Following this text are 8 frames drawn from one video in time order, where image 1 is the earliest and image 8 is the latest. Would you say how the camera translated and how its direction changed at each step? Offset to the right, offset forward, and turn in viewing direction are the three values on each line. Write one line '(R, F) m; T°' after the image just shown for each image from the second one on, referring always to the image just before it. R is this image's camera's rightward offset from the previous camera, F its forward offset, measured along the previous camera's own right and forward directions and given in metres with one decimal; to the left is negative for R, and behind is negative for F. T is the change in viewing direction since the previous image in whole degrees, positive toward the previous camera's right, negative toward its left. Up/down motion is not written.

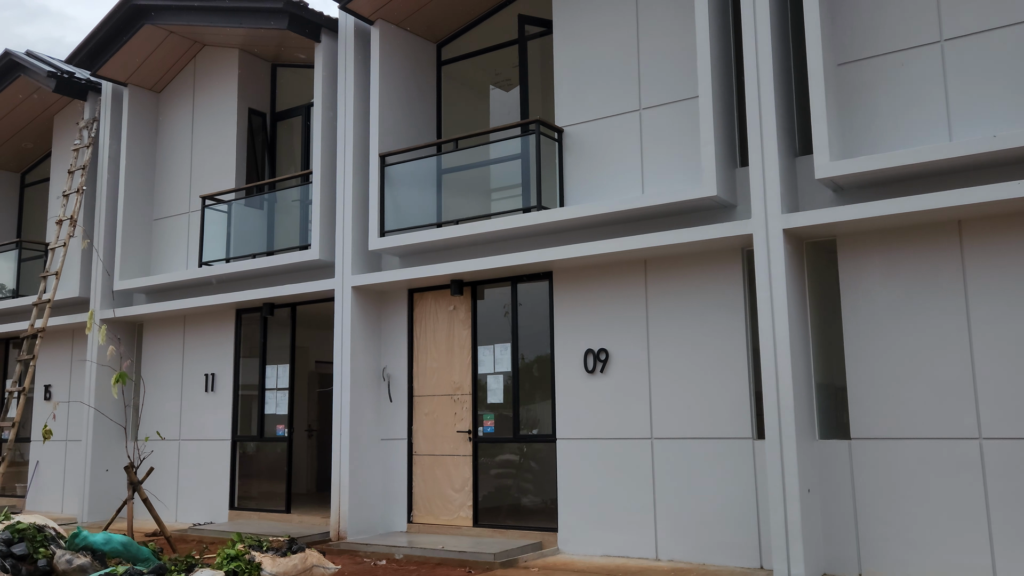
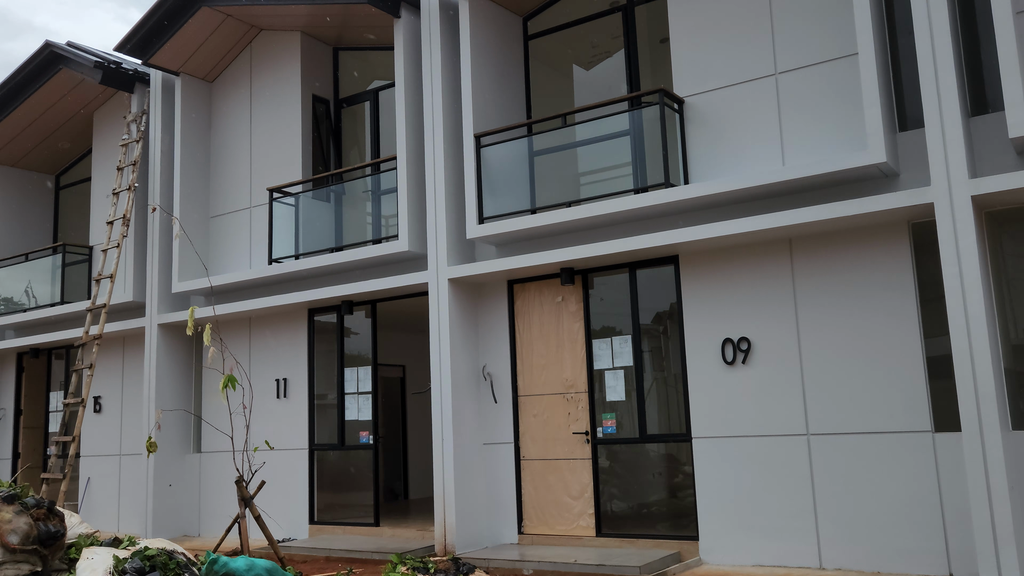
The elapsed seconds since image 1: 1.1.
(-1.1, +0.7) m; 0°
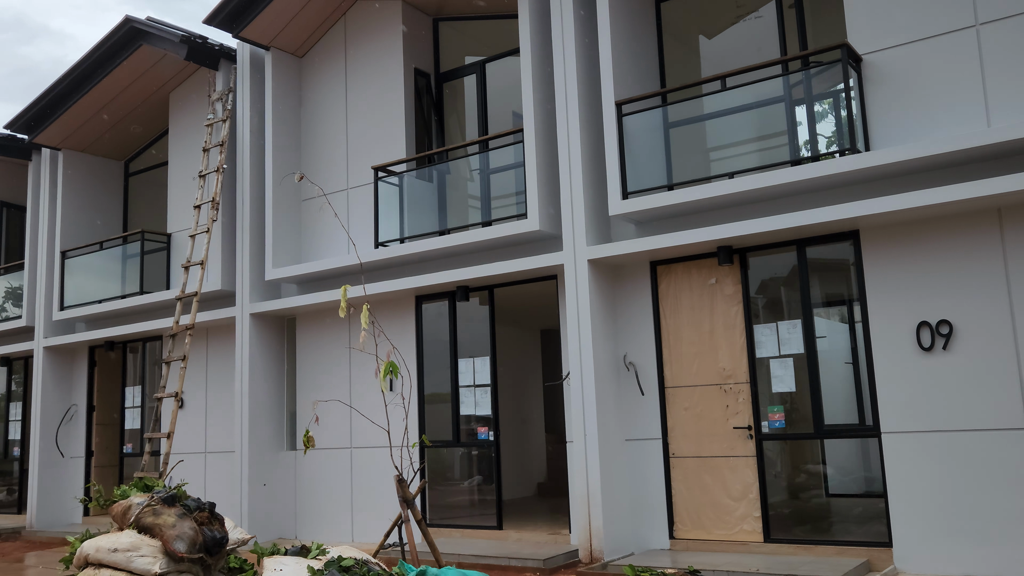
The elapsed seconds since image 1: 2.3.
(-1.1, +0.7) m; -1°
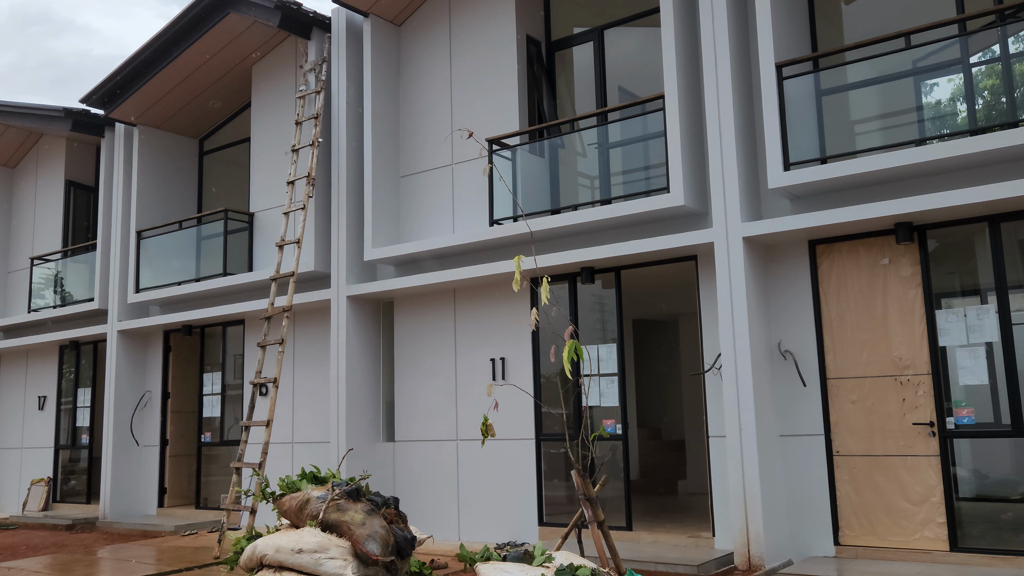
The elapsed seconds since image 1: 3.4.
(-1.0, +0.6) m; -1°
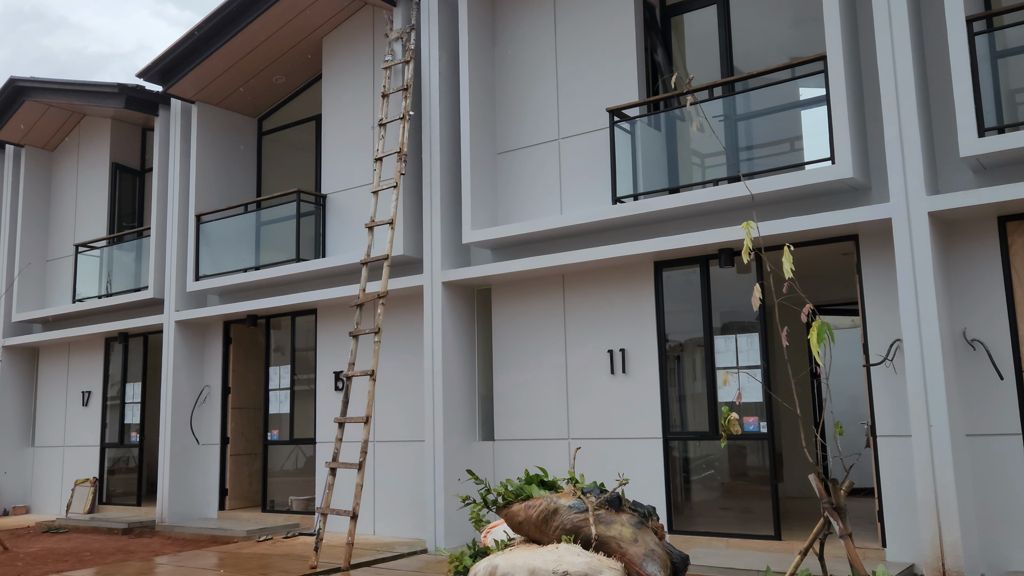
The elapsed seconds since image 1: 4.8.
(-1.1, +0.8) m; 0°
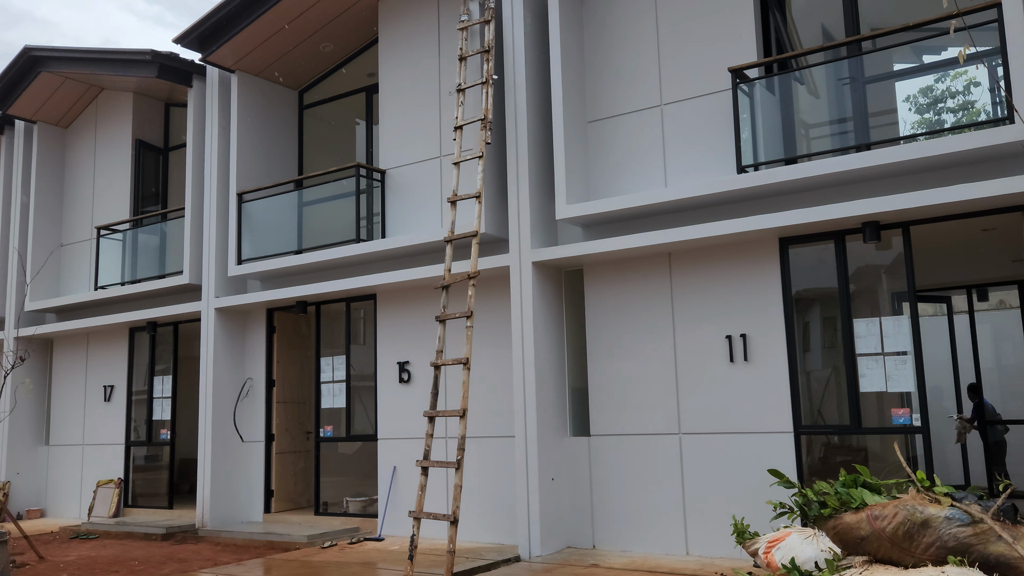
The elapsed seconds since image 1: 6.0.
(-1.1, +0.8) m; +2°
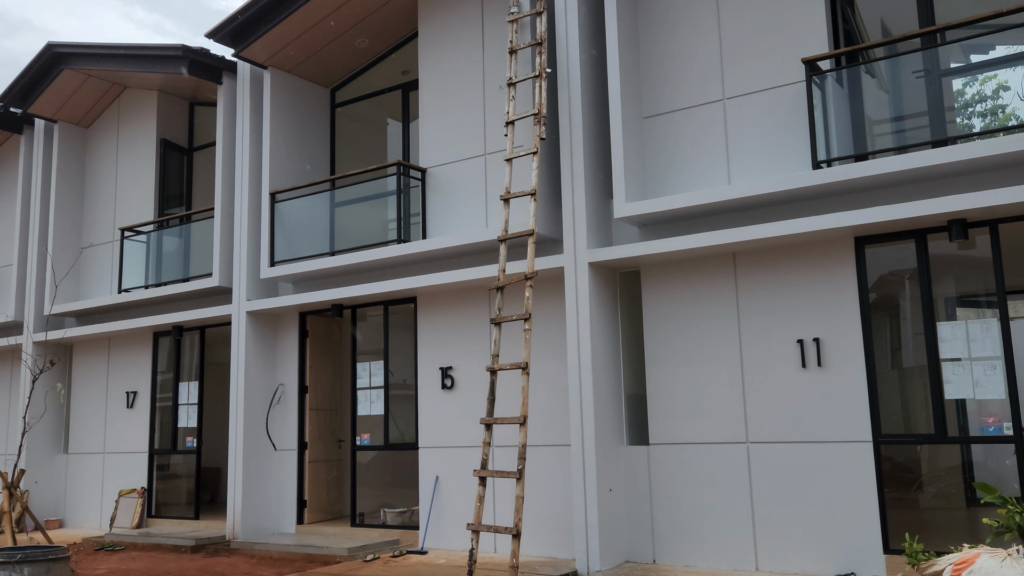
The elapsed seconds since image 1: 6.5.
(-0.5, +0.3) m; 0°
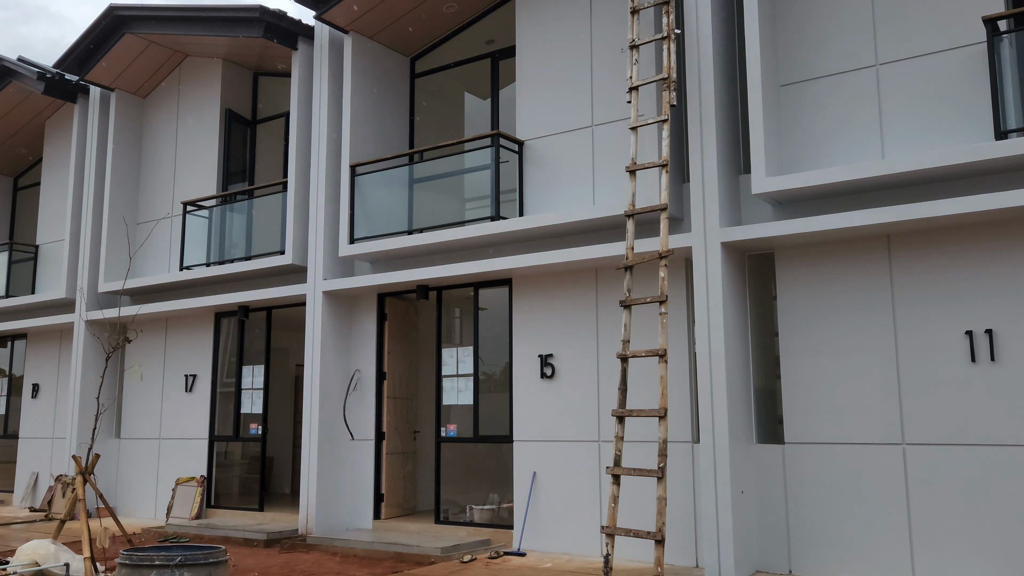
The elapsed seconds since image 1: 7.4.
(-0.9, +0.7) m; -1°
